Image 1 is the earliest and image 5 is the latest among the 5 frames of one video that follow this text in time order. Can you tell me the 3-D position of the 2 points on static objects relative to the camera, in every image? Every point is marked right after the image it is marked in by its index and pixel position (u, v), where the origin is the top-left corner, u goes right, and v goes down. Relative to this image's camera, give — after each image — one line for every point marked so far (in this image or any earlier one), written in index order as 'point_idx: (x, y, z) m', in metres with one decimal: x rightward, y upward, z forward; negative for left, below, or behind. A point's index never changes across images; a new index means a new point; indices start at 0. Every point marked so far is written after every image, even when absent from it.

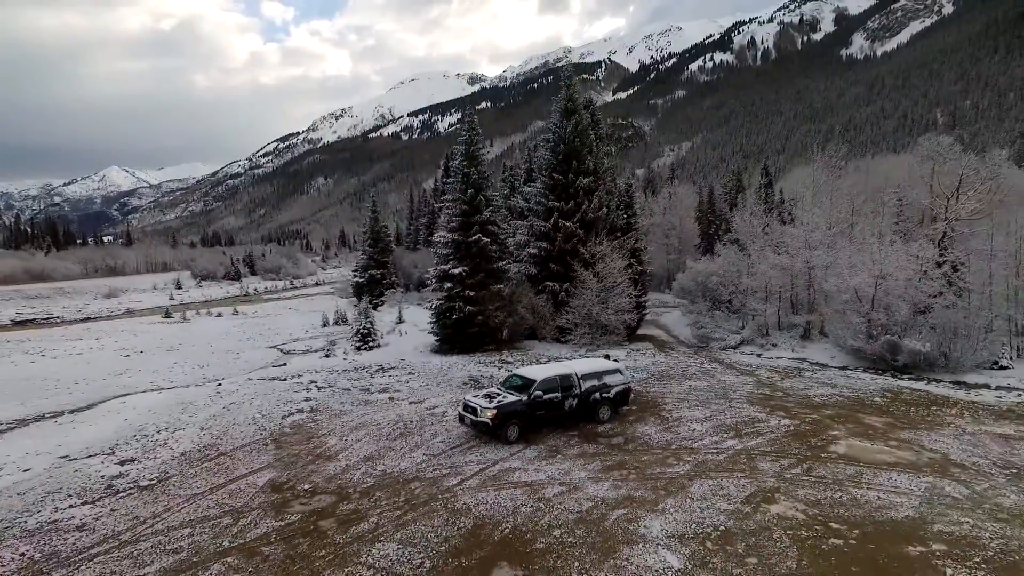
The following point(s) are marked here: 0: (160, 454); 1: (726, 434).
0: (-5.6, -2.6, +9.8) m
1: (+3.6, -2.5, +10.5) m
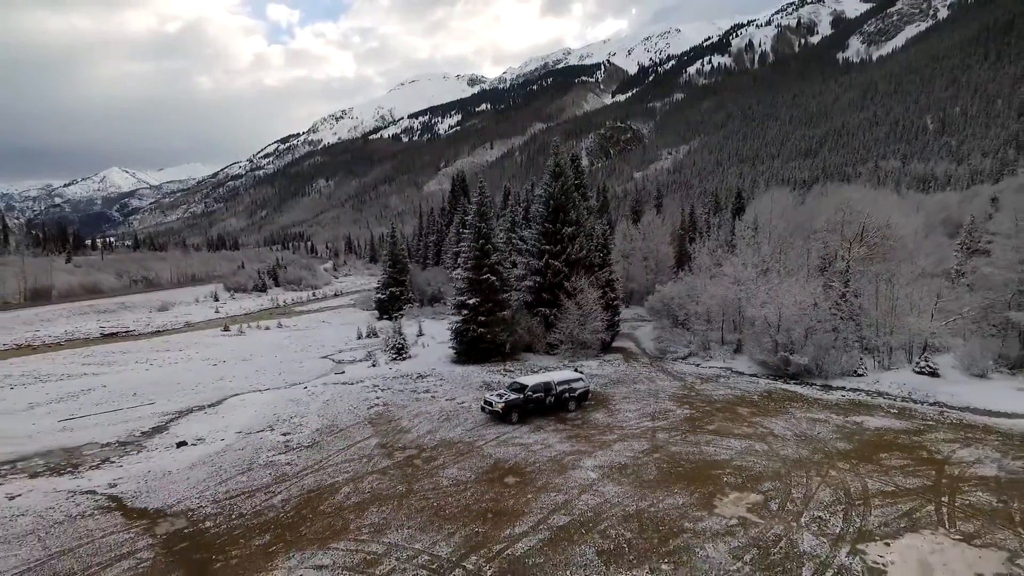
0: (-5.5, -3.8, +16.4) m
1: (+3.7, -3.6, +17.0) m
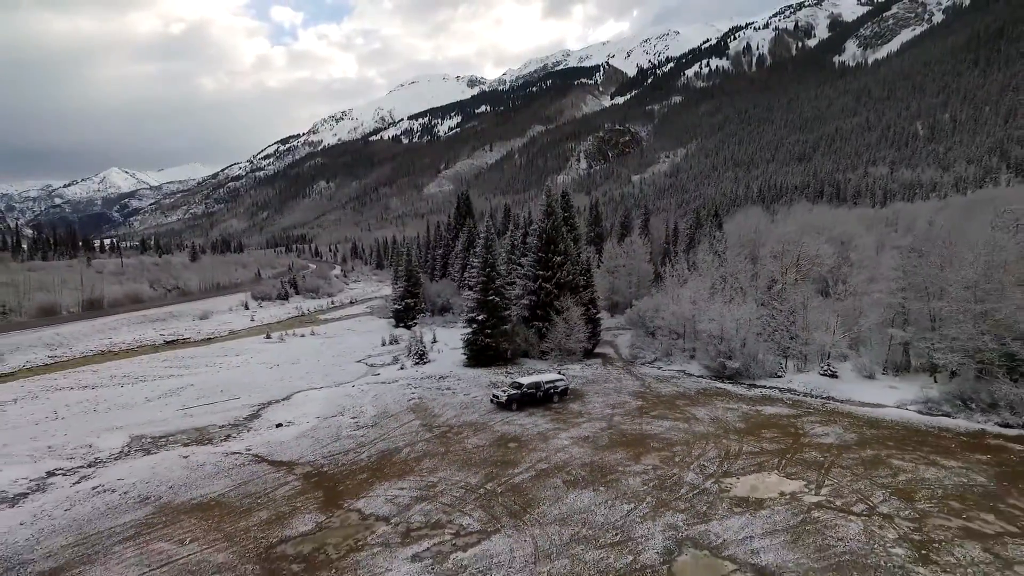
0: (-5.5, -4.8, +23.1) m
1: (+3.7, -4.6, +23.8) m
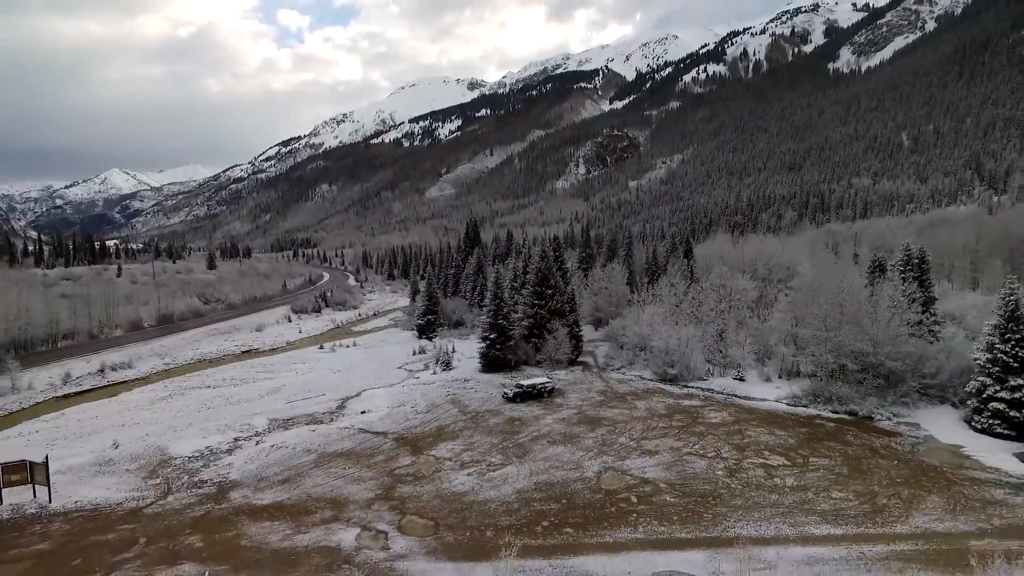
0: (-5.3, -6.7, +35.1) m
1: (+3.9, -6.5, +35.7) m
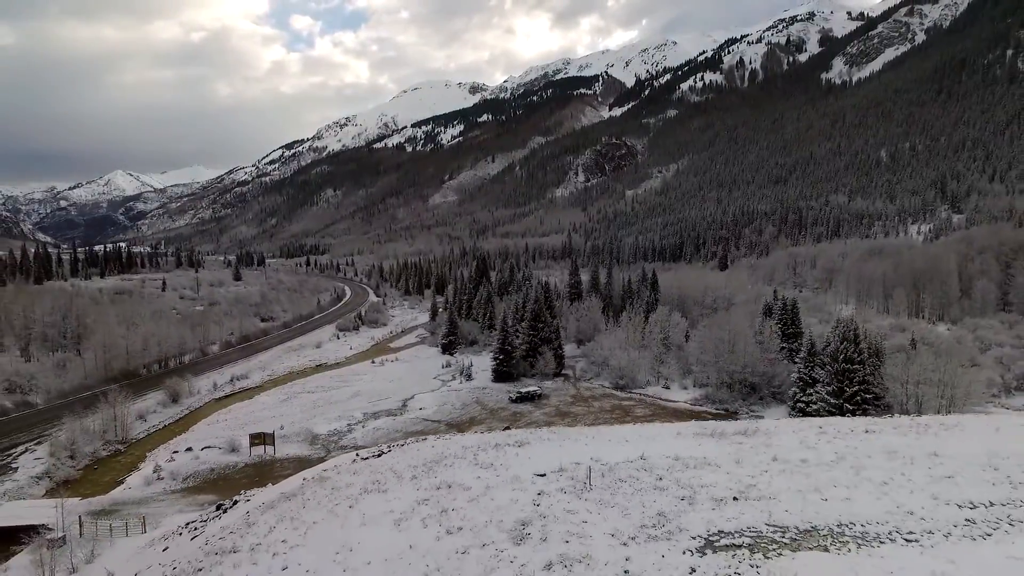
0: (-5.0, -10.4, +55.1) m
1: (+4.2, -10.3, +55.8) m
